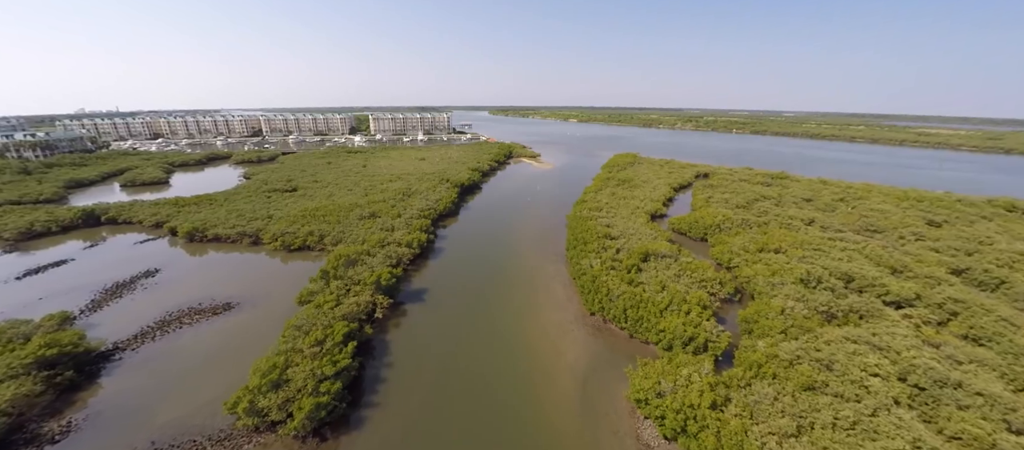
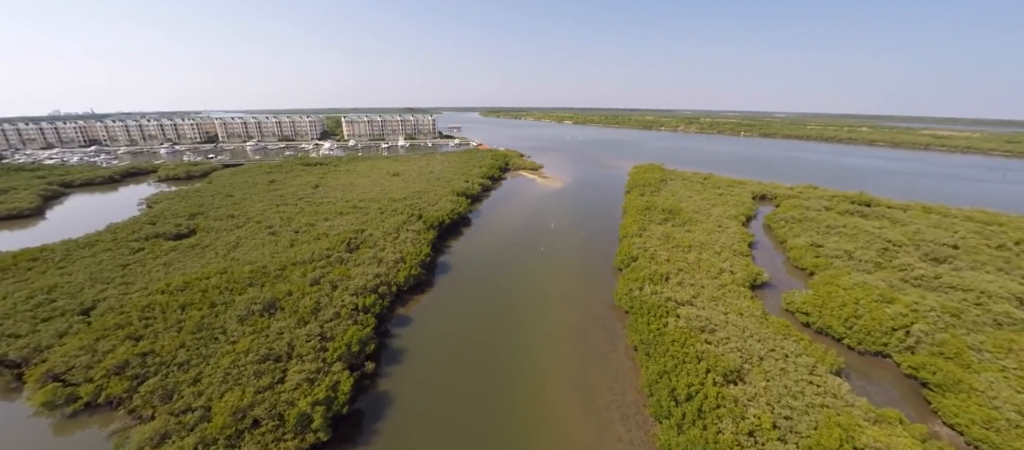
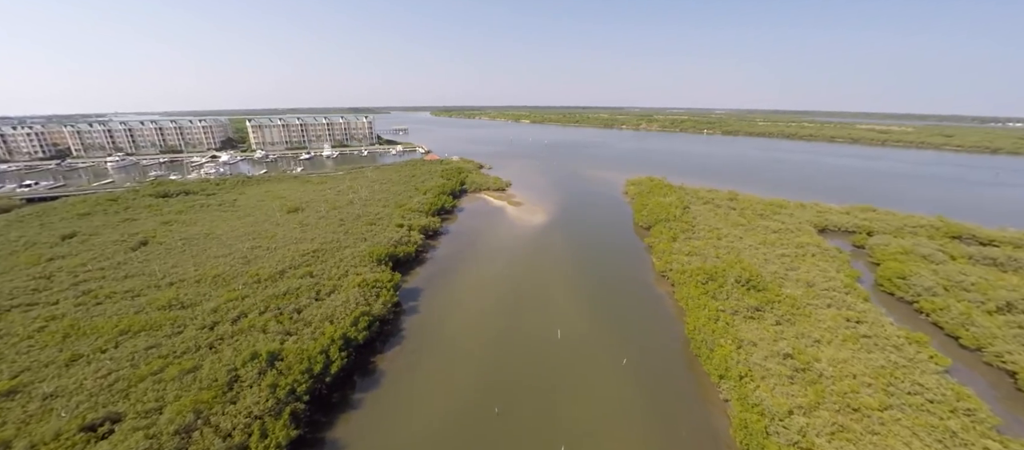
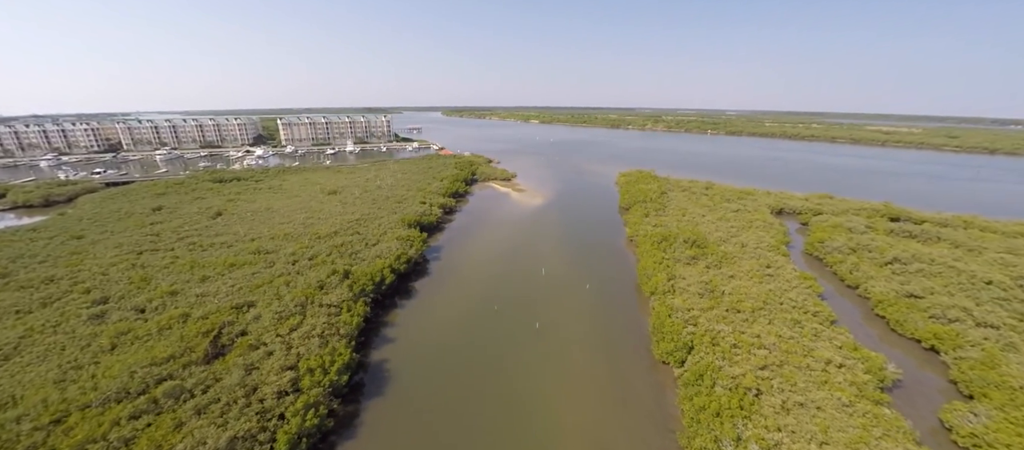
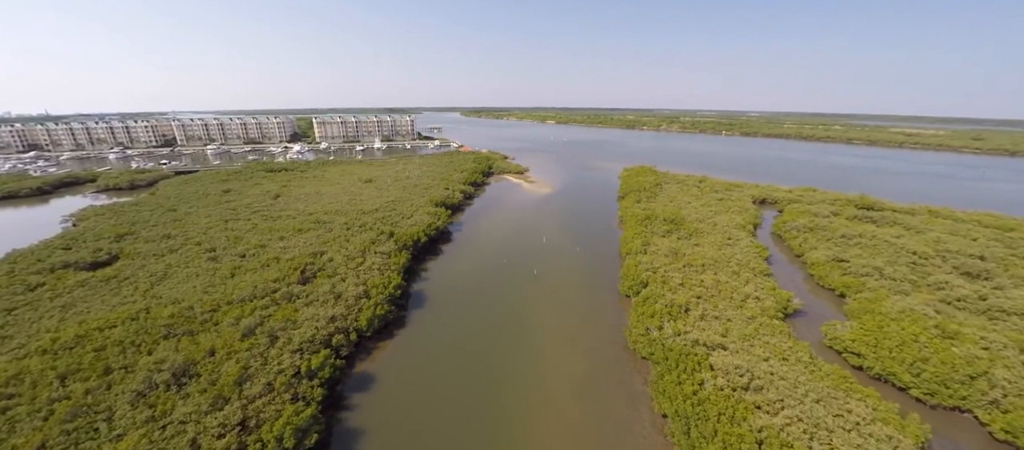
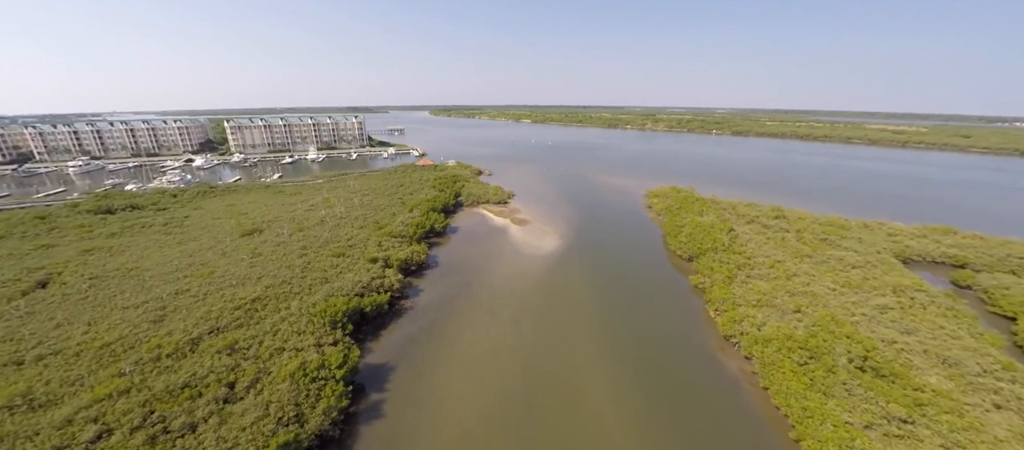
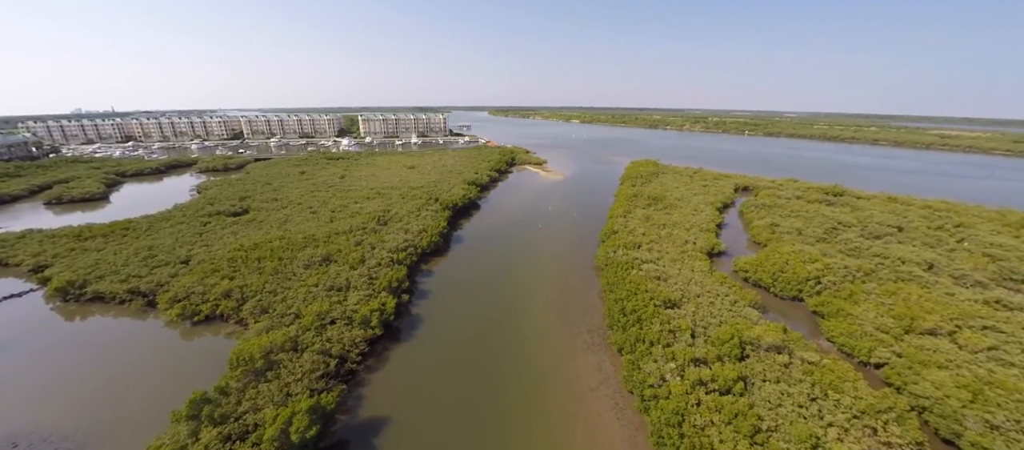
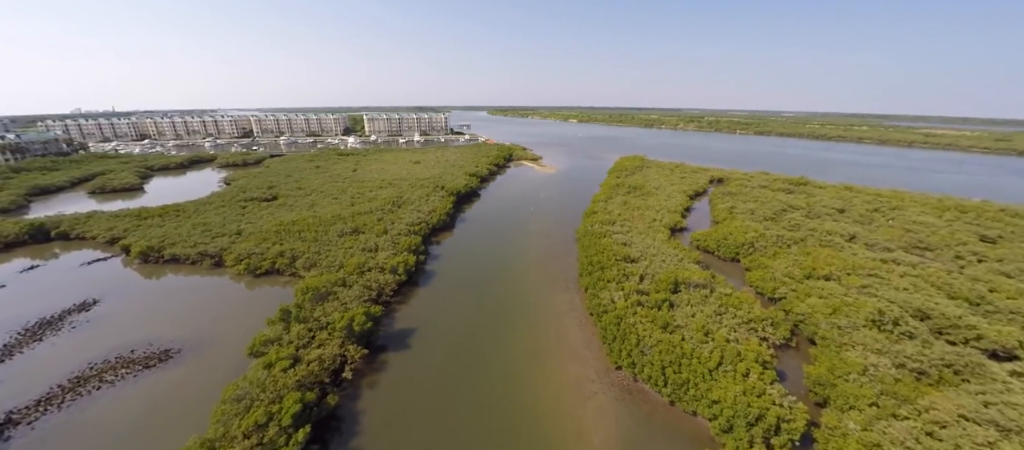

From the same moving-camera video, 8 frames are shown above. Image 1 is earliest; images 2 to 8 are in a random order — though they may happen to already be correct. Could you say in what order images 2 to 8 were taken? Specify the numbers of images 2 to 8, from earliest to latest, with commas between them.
8, 7, 2, 5, 4, 3, 6
